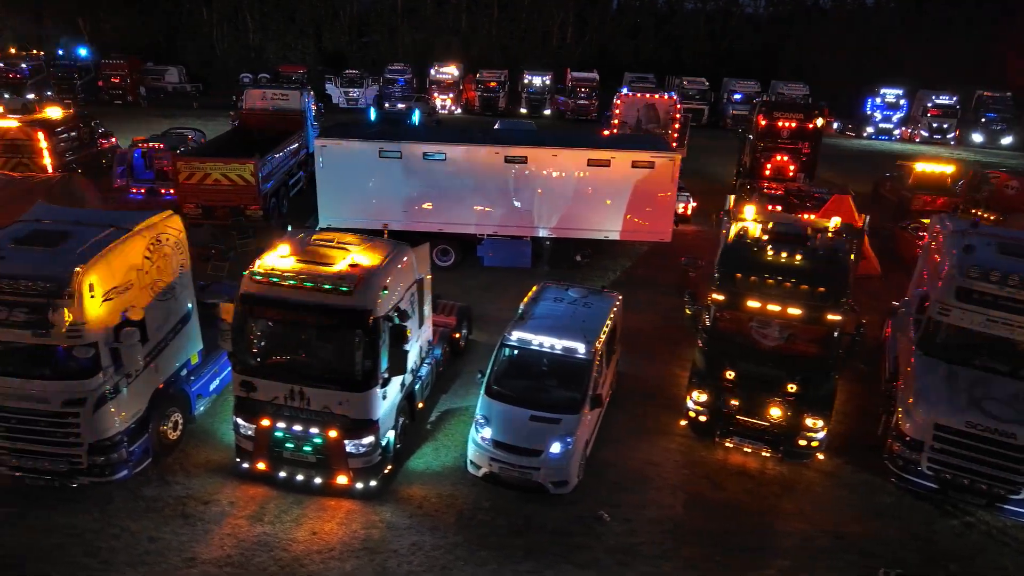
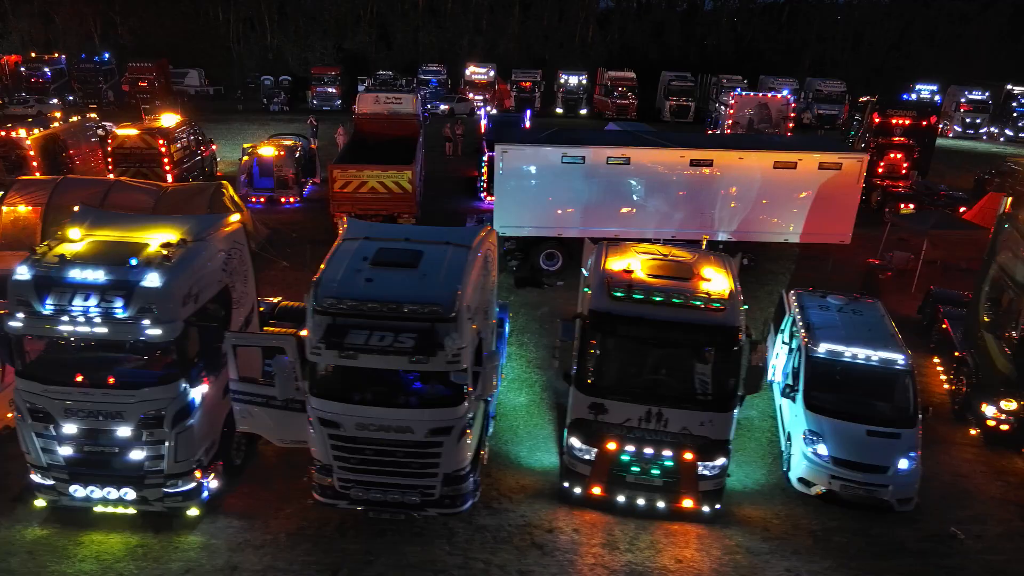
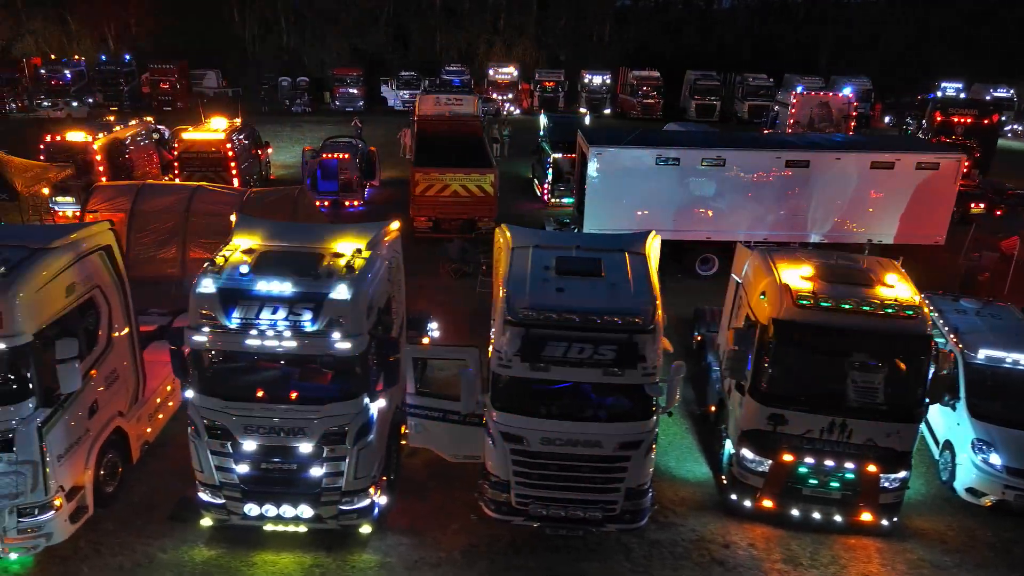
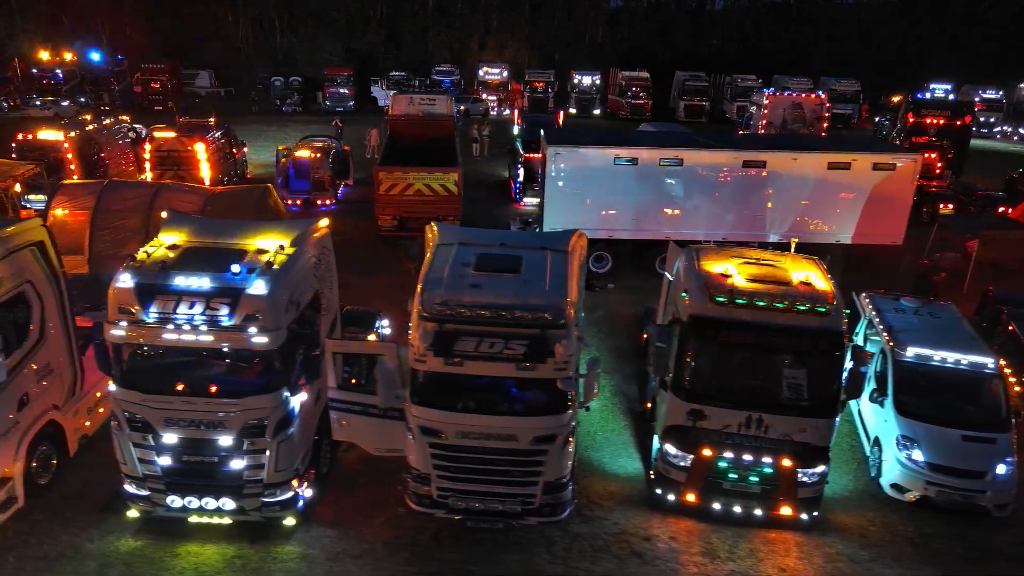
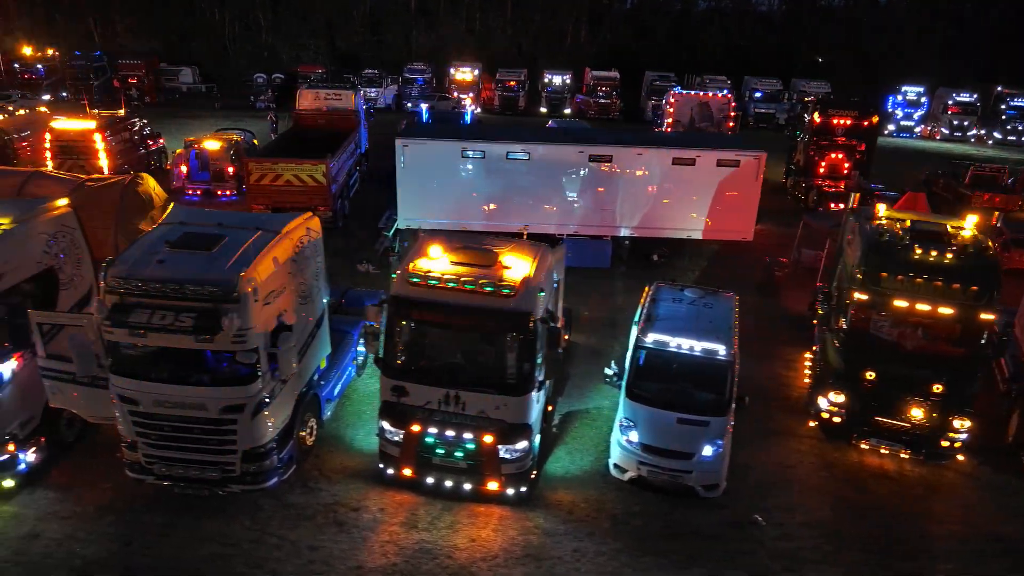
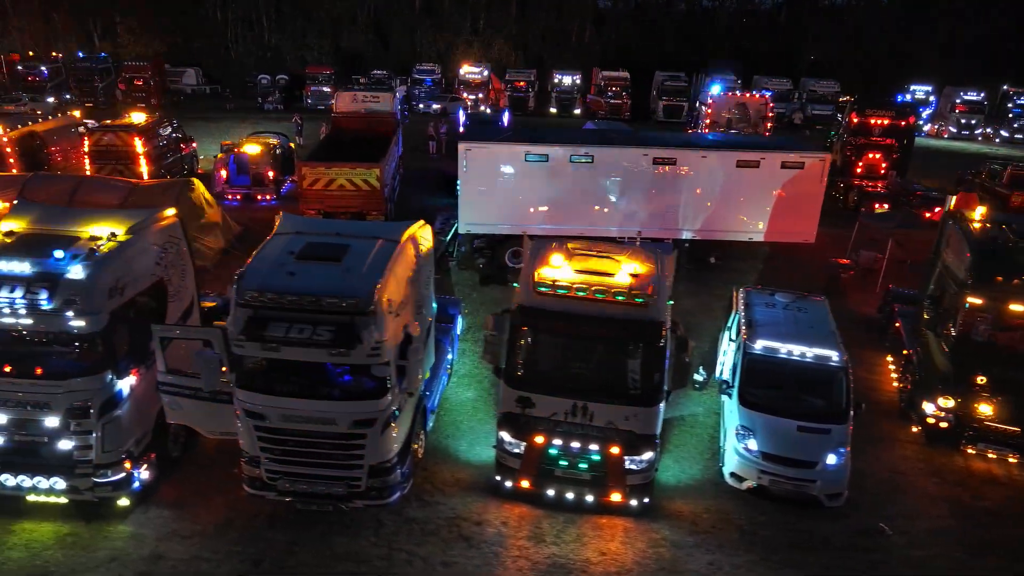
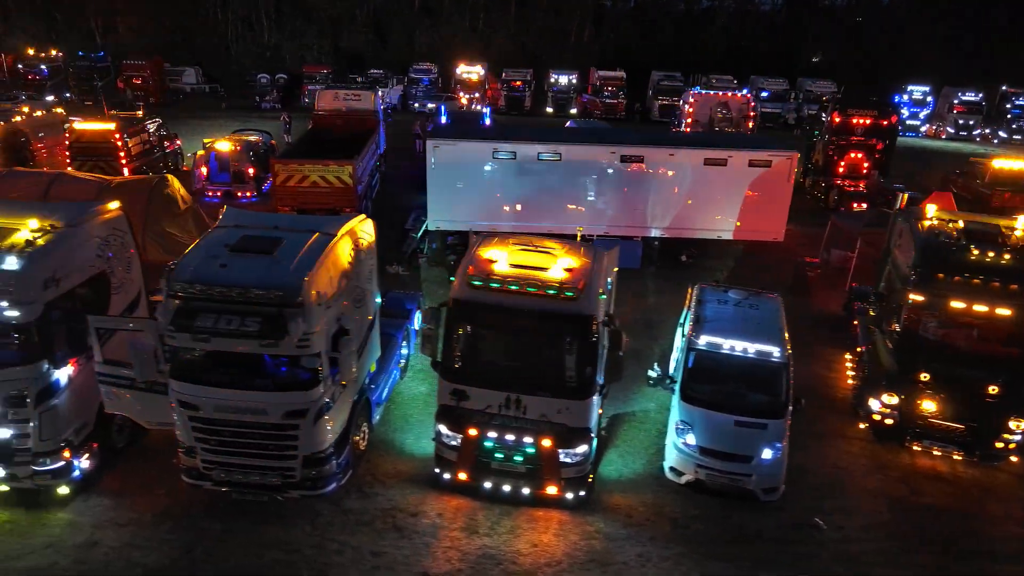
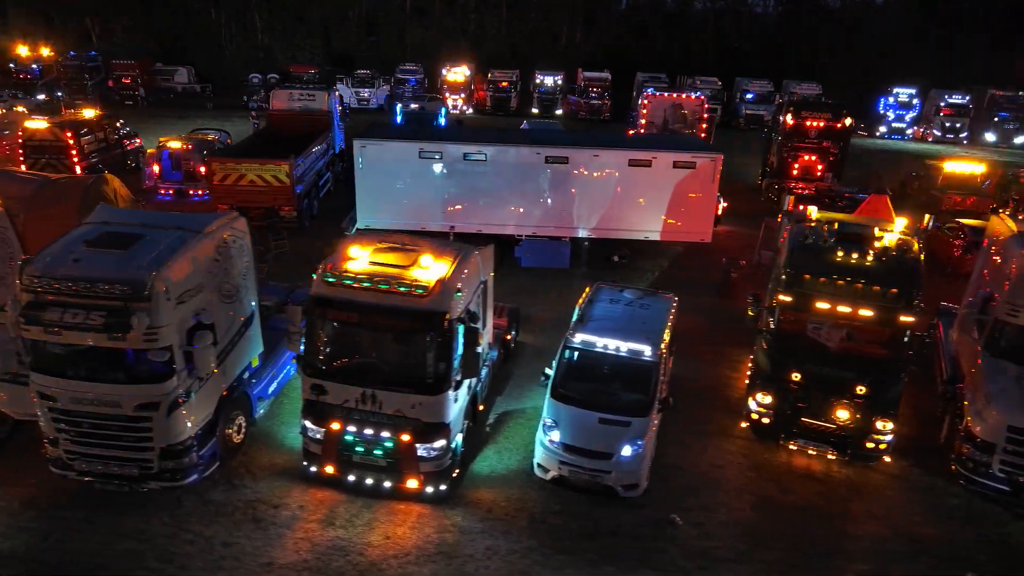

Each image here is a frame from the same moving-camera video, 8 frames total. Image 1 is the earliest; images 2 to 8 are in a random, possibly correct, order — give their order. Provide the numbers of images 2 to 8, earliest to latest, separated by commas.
8, 5, 7, 6, 2, 4, 3
